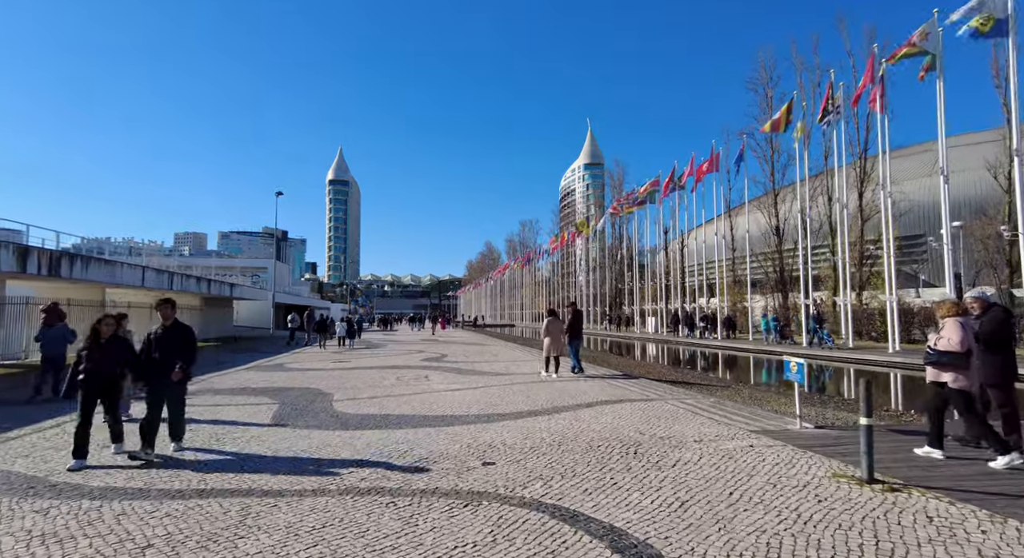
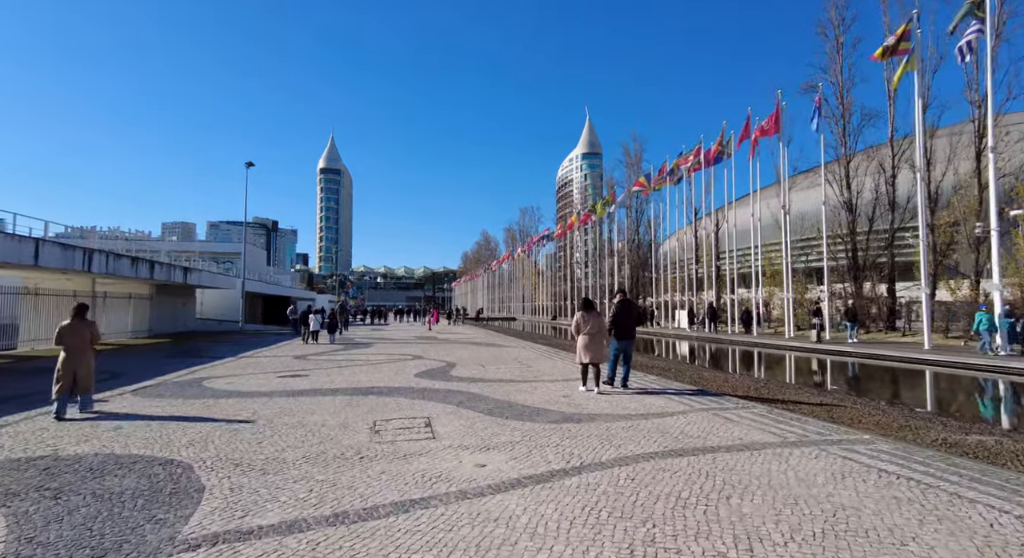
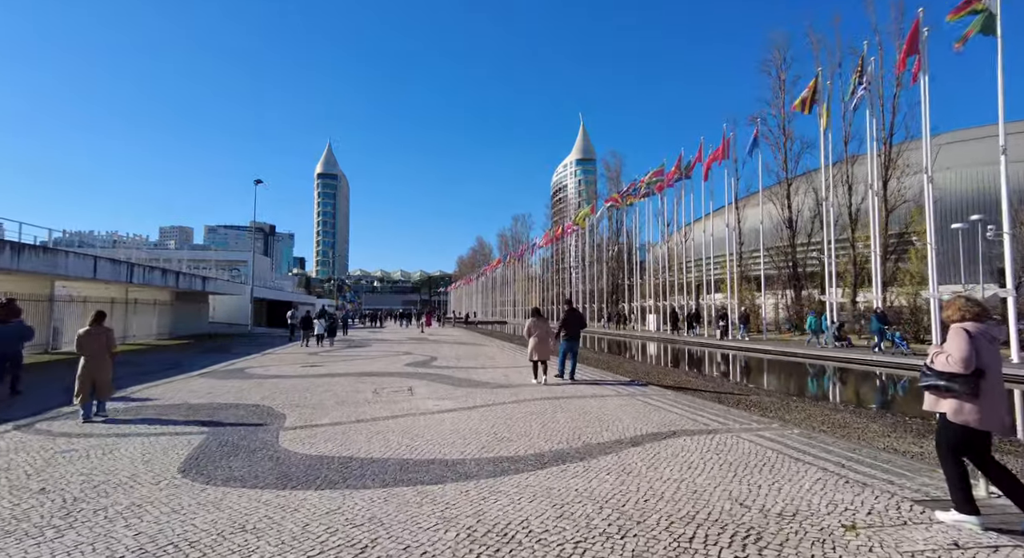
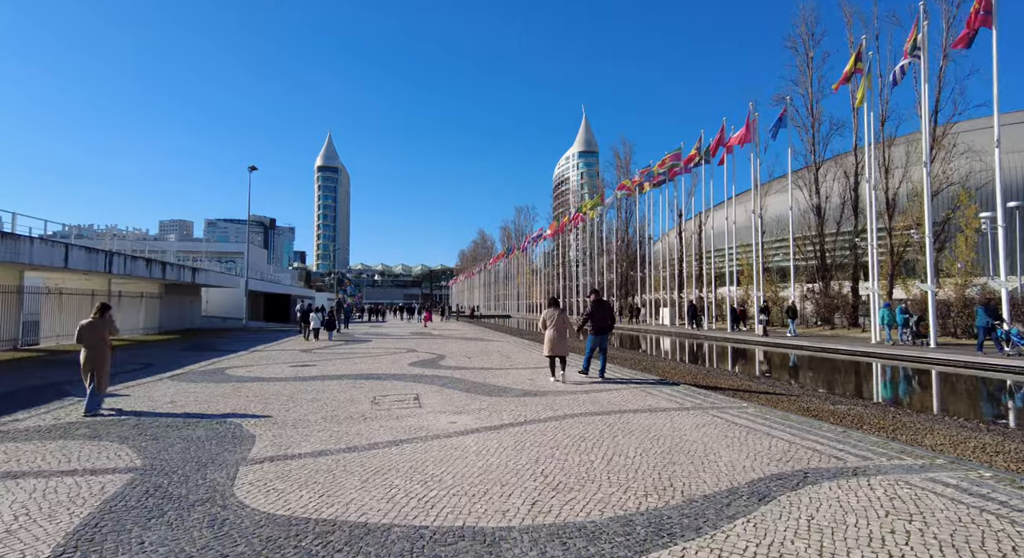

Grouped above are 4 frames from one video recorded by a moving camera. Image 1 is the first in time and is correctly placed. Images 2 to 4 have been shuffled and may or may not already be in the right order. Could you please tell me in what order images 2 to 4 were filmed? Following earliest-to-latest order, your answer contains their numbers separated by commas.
3, 4, 2
